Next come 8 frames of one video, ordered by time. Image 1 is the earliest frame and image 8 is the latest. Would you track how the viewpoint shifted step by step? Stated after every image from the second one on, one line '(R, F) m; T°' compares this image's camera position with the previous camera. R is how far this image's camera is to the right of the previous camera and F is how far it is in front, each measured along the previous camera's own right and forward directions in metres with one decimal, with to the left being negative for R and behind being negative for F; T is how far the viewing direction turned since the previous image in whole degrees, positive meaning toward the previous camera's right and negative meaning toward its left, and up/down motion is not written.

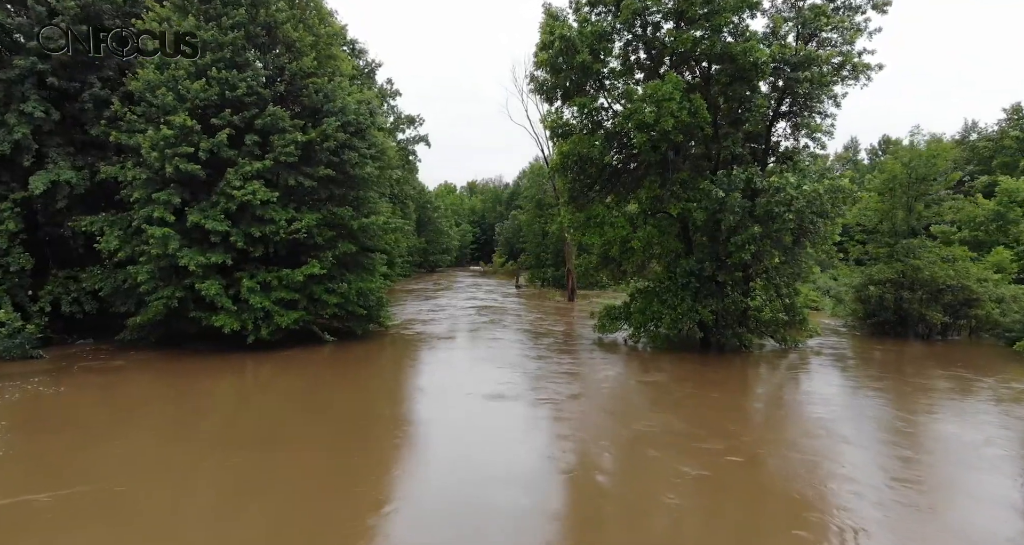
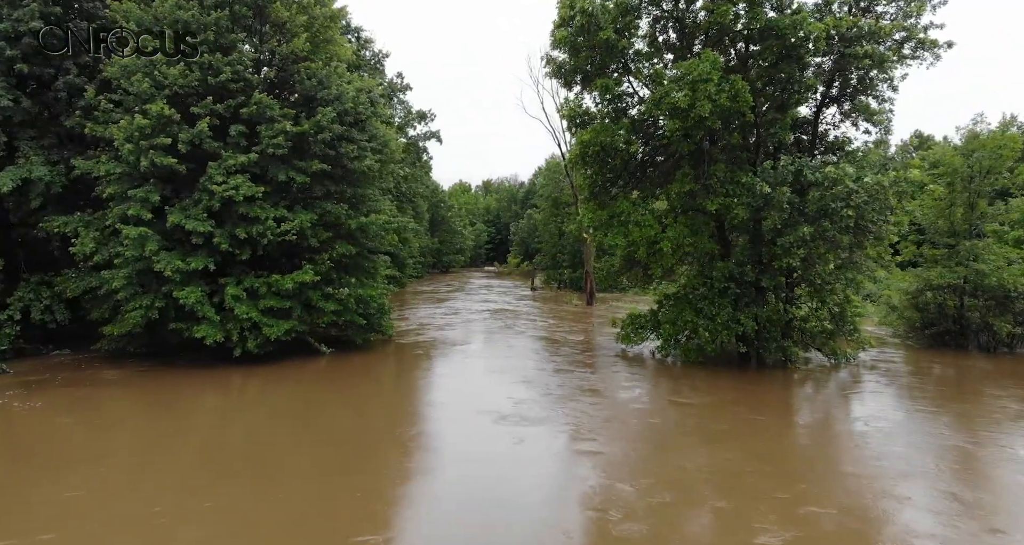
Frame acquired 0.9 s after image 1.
(0.0, +1.4) m; -2°
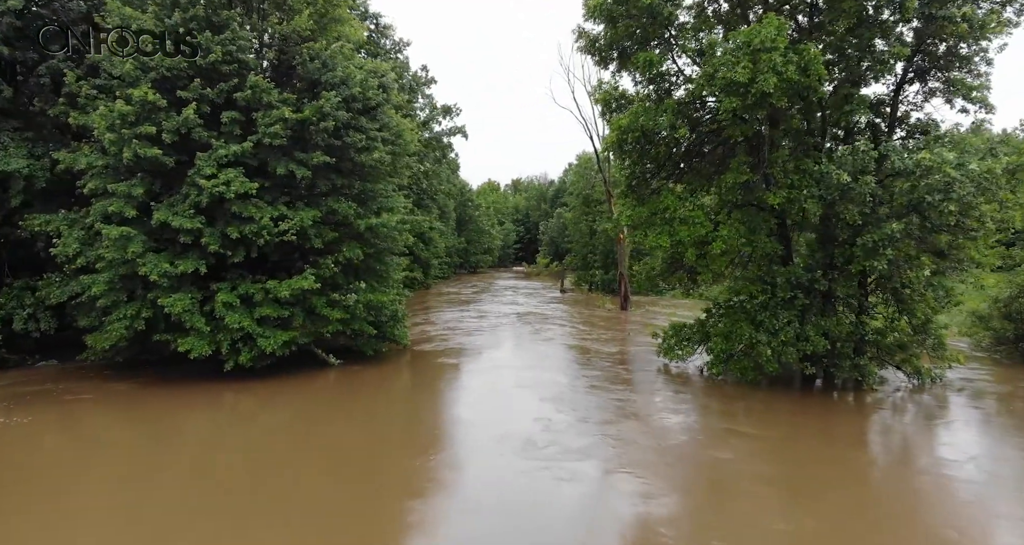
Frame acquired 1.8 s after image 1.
(+0.1, +1.5) m; -3°
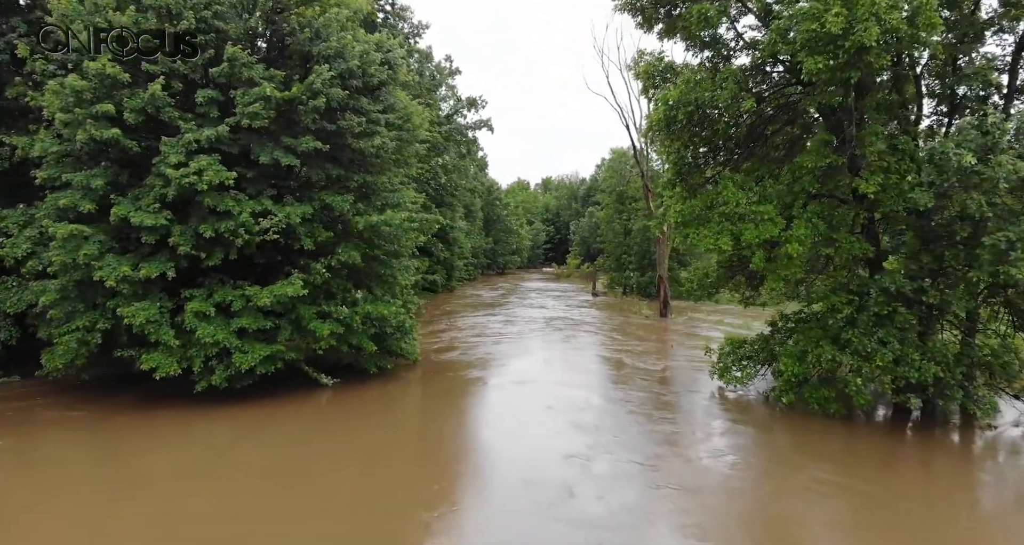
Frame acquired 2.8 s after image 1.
(+0.1, +1.7) m; -3°
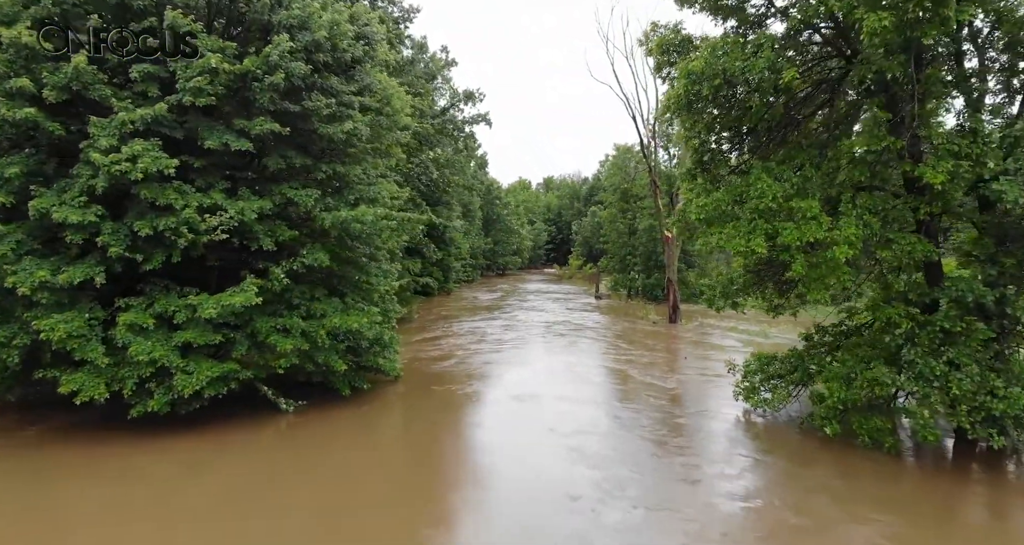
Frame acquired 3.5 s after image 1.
(+0.1, +1.3) m; 0°
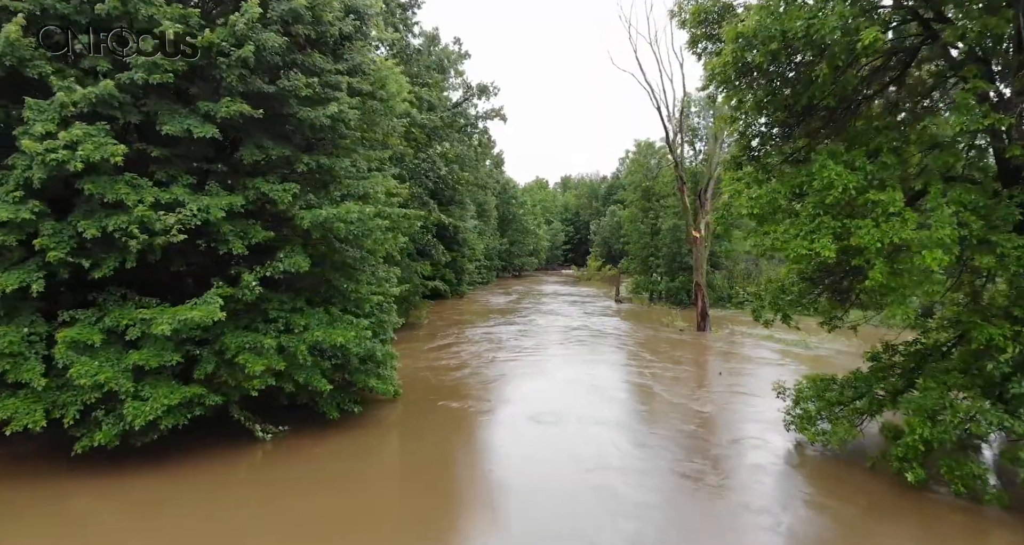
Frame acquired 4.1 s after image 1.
(+0.1, +1.2) m; -2°
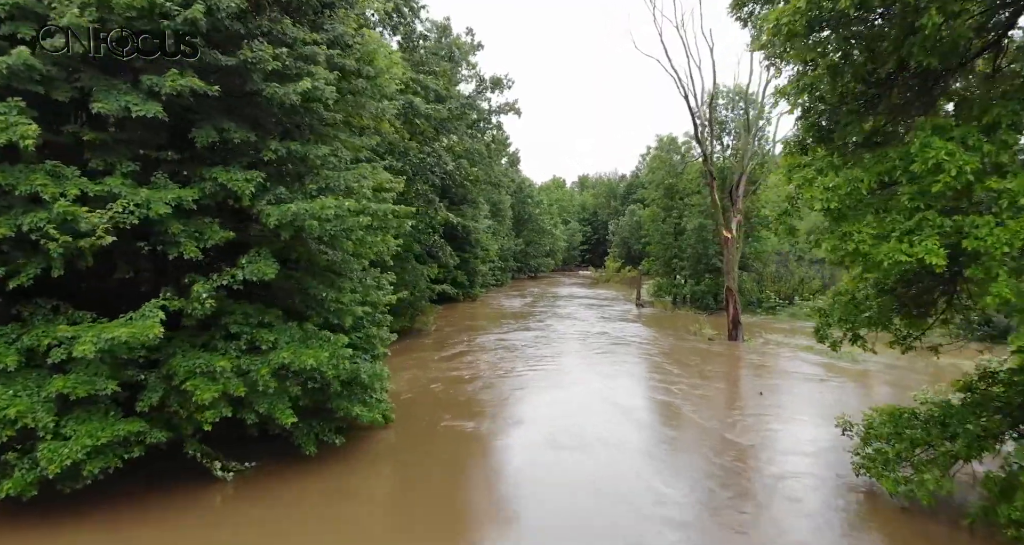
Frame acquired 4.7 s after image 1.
(+0.1, +1.2) m; -2°
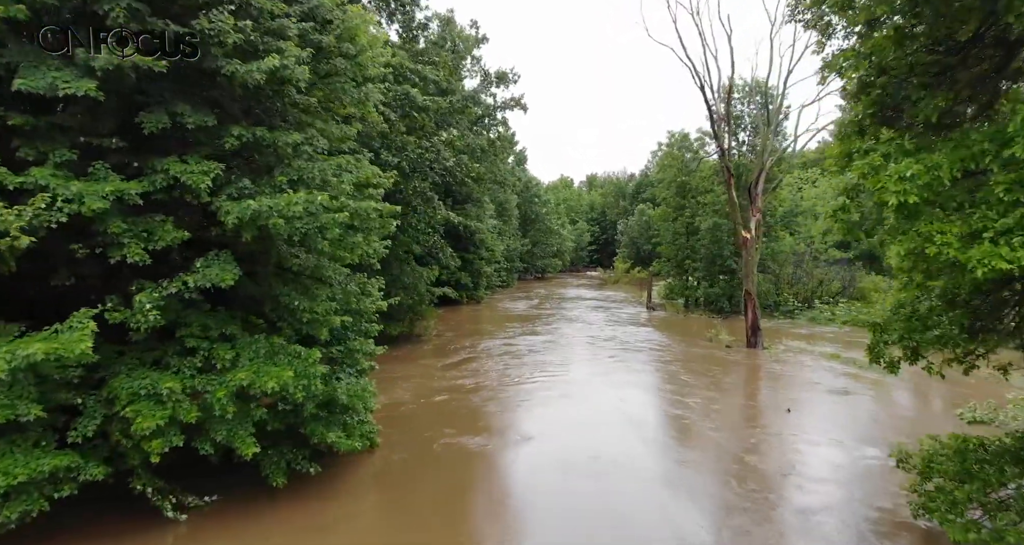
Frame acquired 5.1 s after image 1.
(+0.1, +0.8) m; -1°
